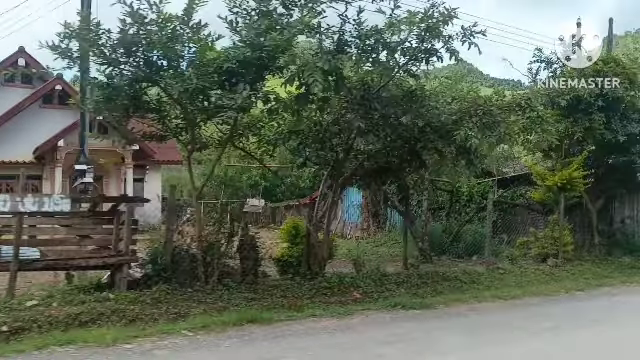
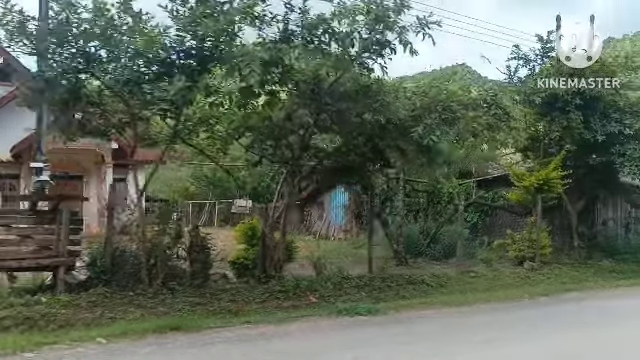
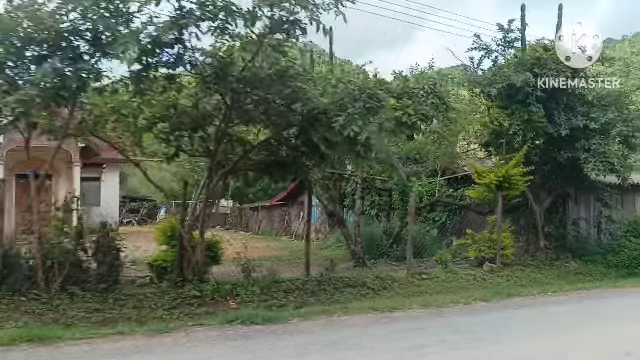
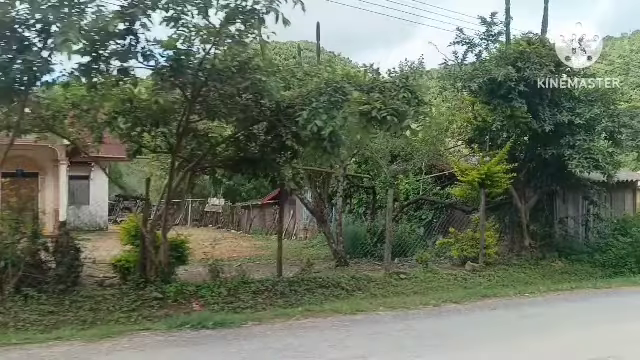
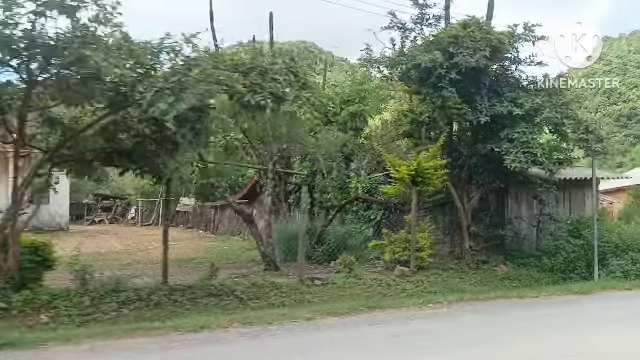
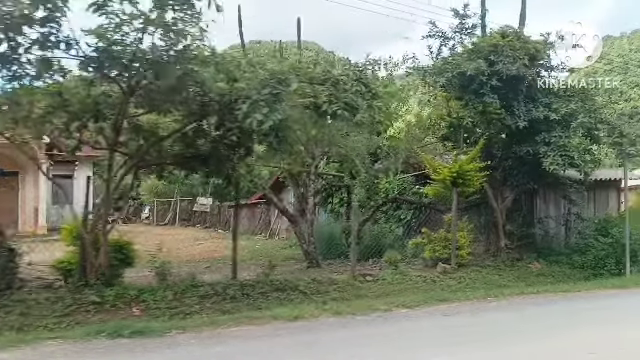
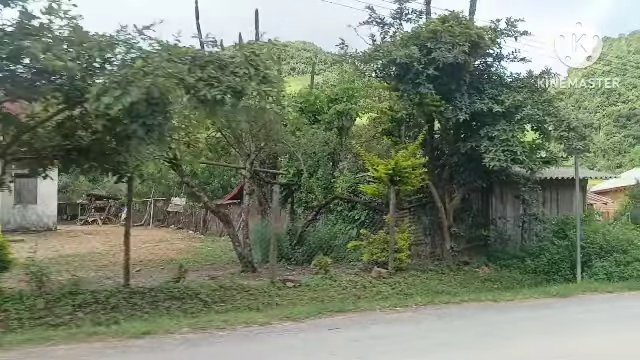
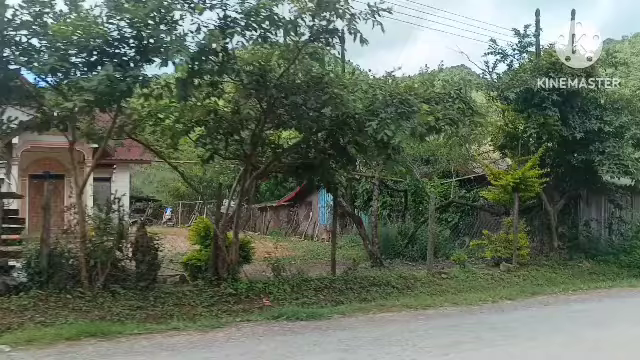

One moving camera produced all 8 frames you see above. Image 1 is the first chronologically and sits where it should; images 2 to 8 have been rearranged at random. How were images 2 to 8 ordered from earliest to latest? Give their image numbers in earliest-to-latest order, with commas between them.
2, 8, 3, 4, 6, 5, 7
